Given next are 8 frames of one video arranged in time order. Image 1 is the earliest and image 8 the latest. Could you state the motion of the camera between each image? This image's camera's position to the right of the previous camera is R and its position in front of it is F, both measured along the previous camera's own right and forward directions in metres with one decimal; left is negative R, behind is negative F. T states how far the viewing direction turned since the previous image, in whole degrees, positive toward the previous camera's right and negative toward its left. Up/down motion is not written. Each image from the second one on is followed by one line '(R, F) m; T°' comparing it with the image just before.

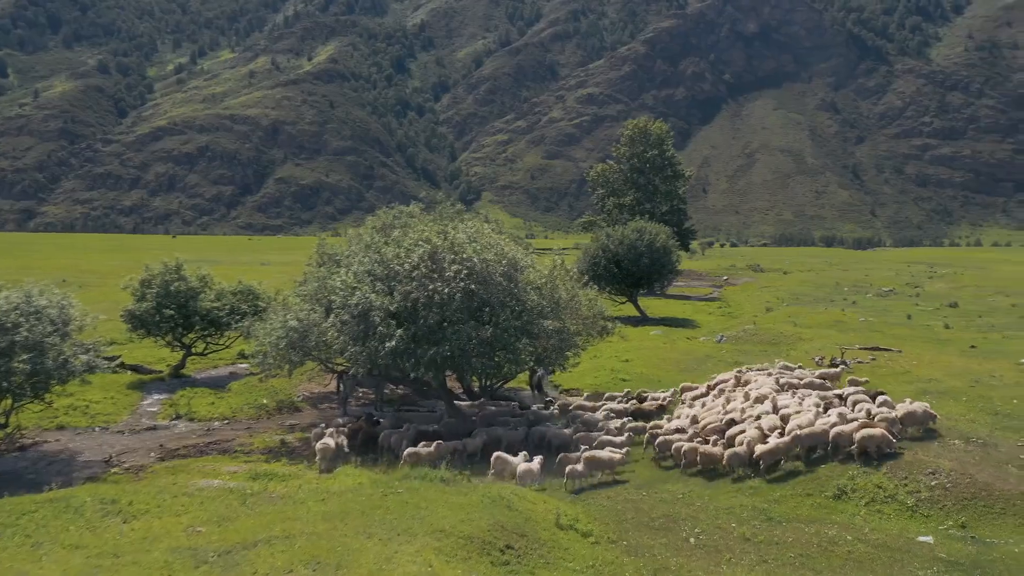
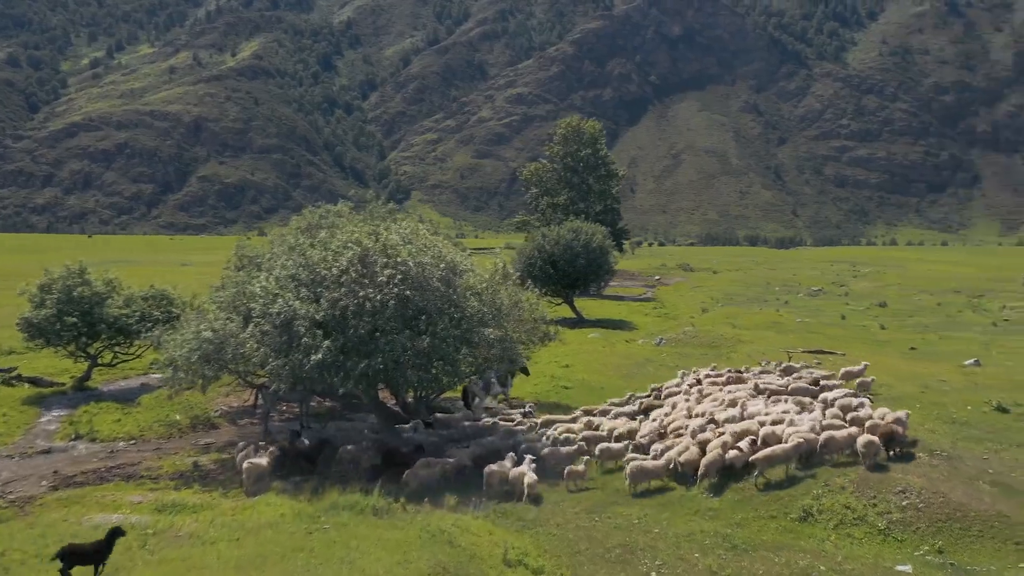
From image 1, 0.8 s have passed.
(-0.2, +1.7) m; +5°
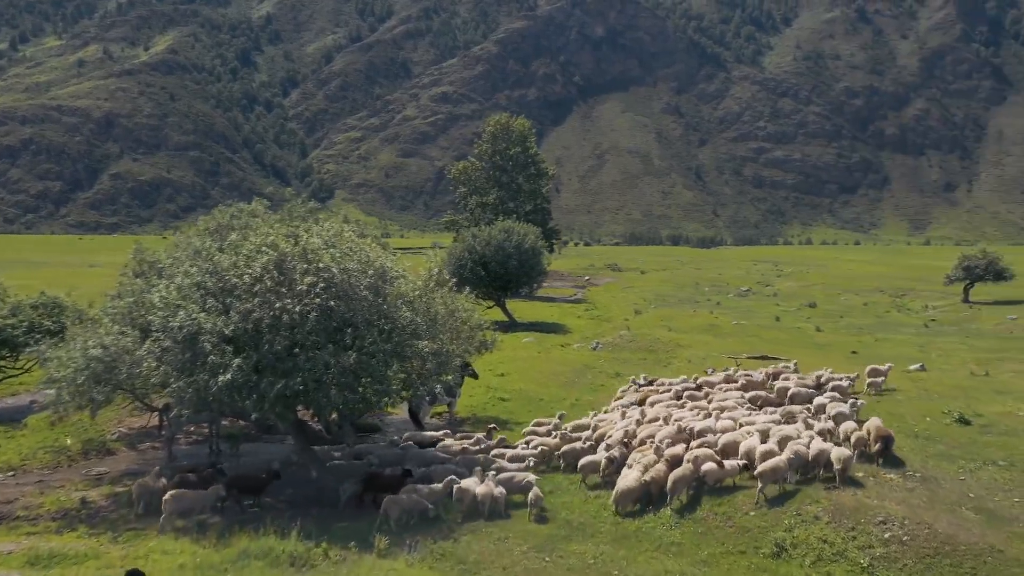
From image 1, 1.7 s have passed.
(-0.2, +2.1) m; +5°
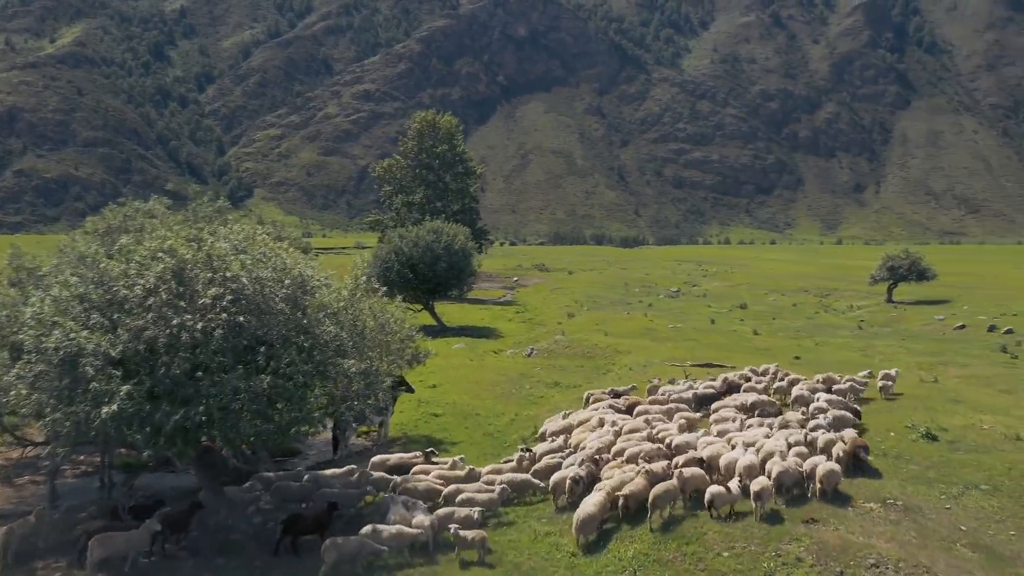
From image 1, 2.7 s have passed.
(-0.3, +2.2) m; +5°
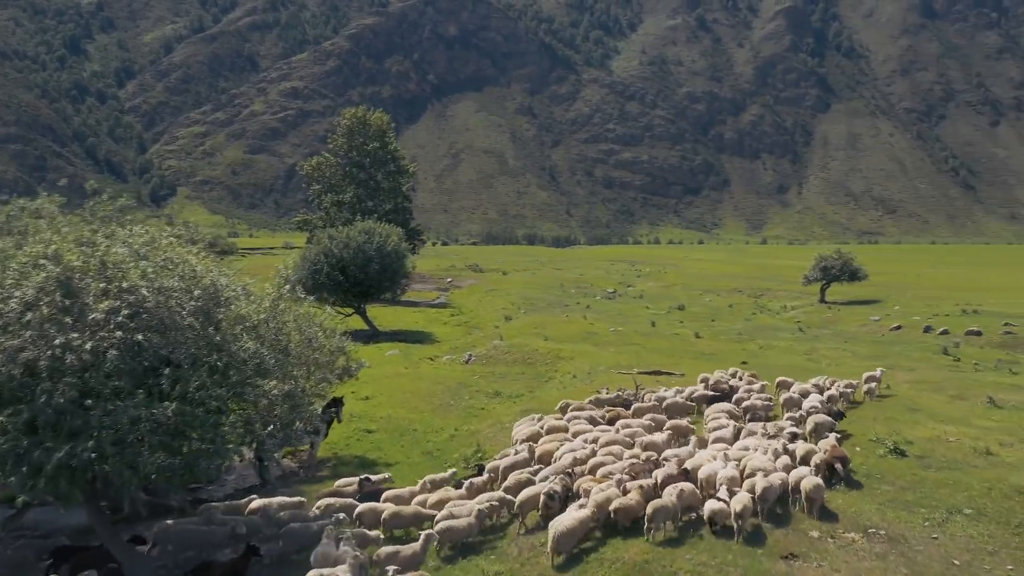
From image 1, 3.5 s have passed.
(-0.2, +1.8) m; +5°
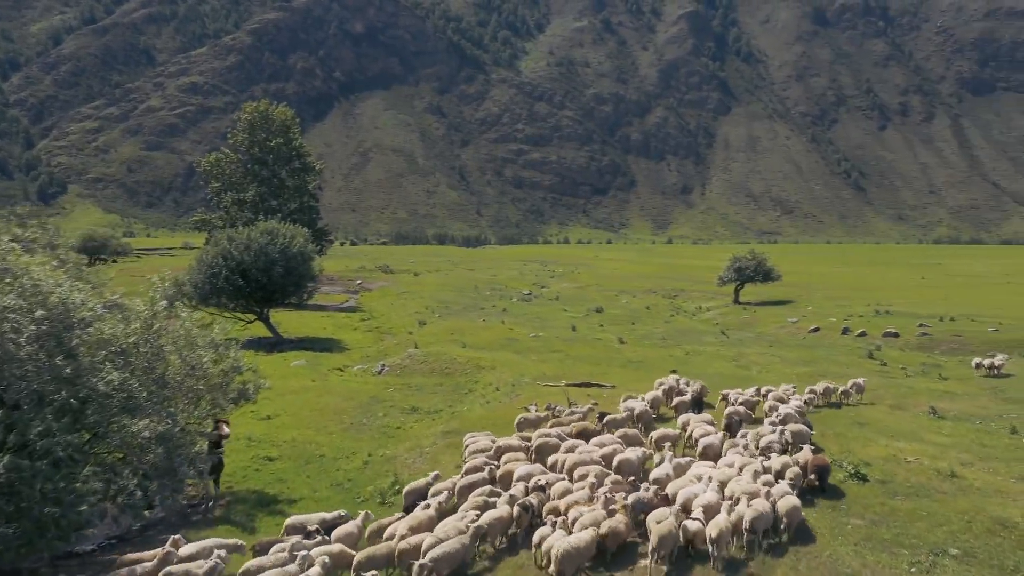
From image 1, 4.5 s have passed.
(-0.2, +2.4) m; +6°
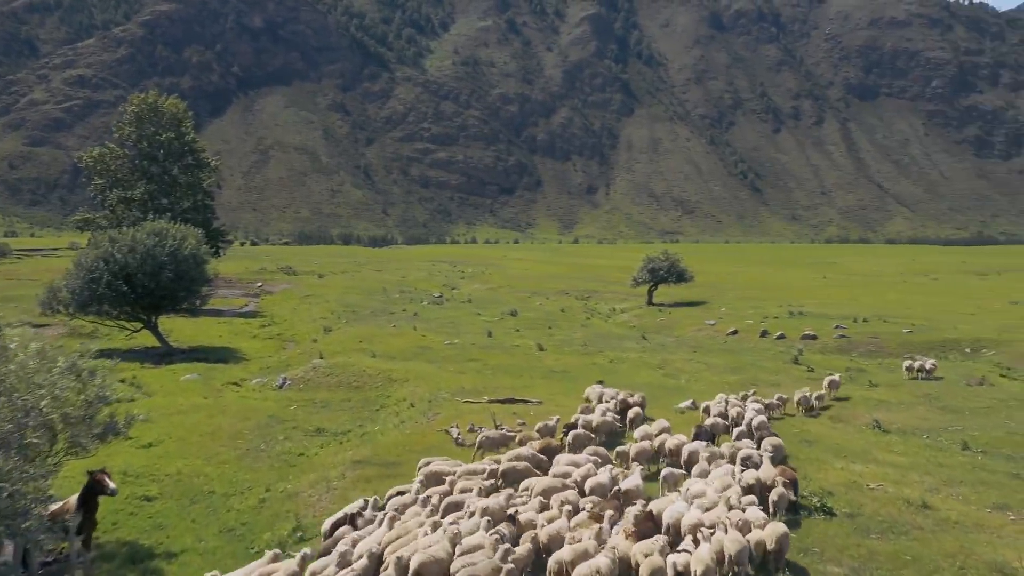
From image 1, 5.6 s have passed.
(-0.3, +2.5) m; +6°
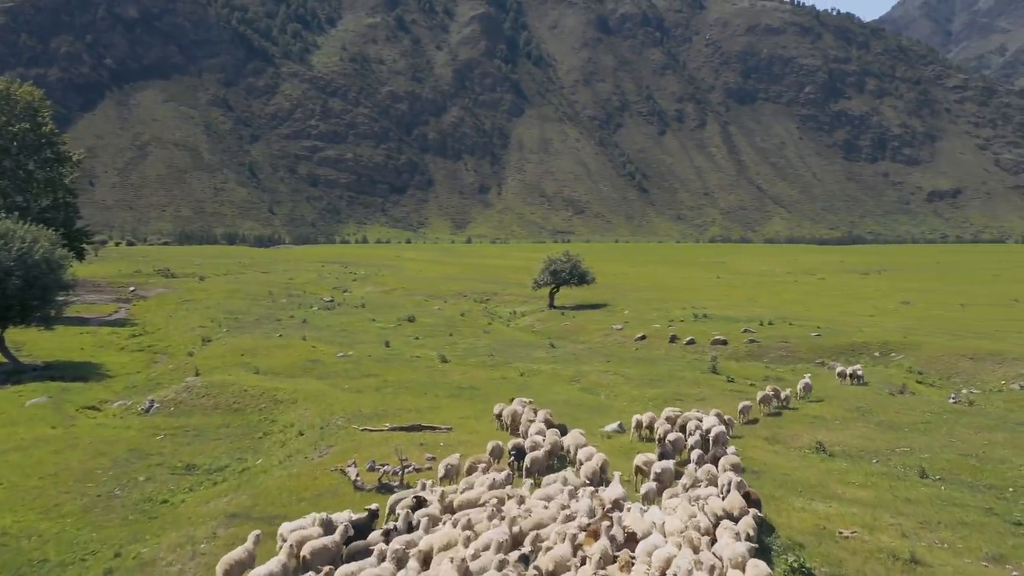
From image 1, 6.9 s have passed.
(-0.3, +3.1) m; +7°
